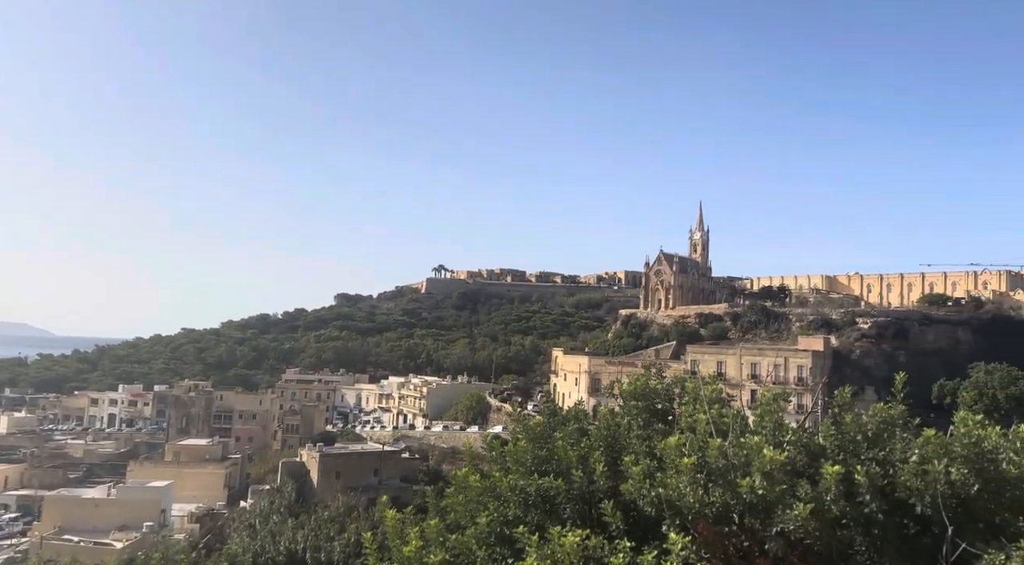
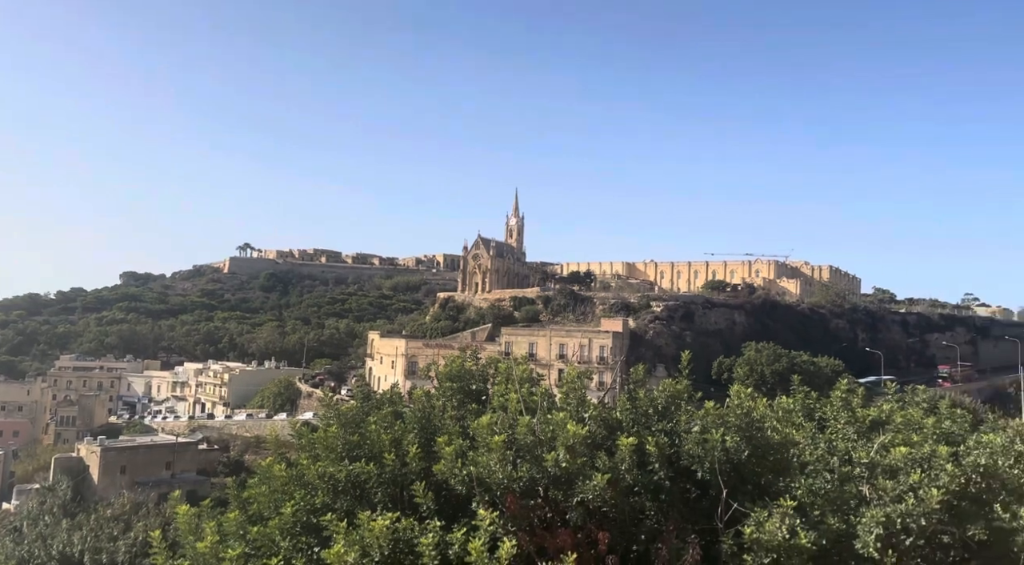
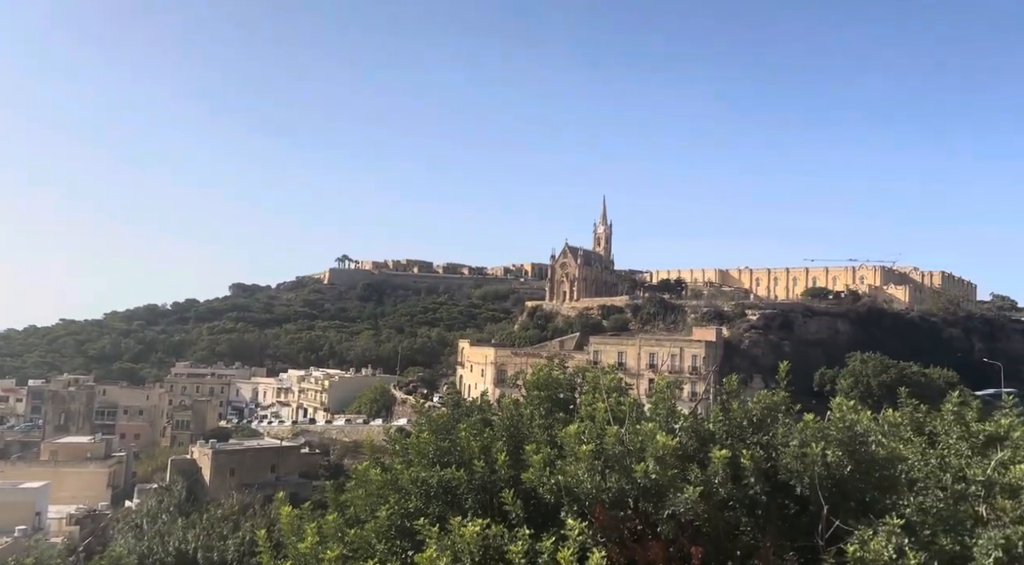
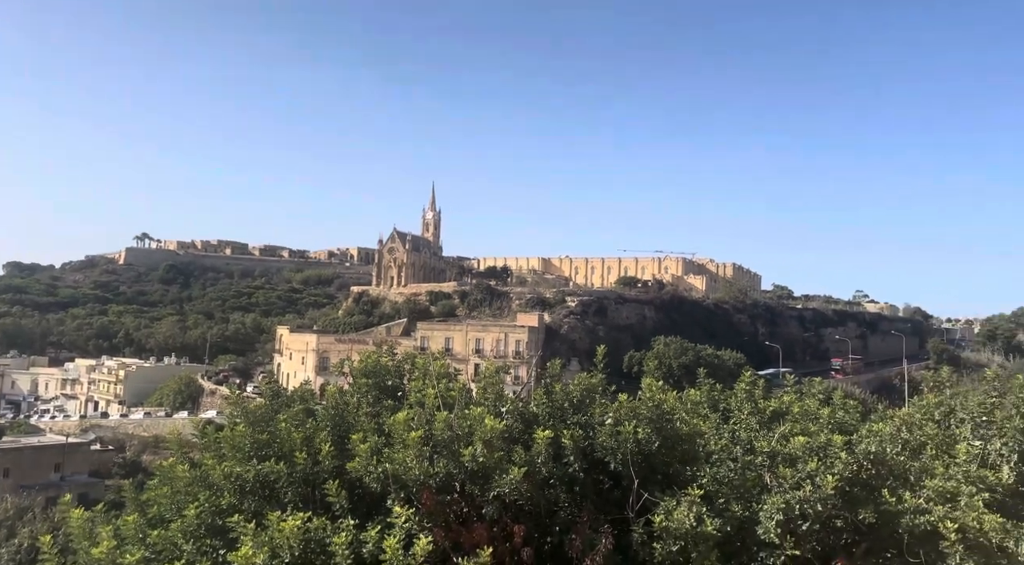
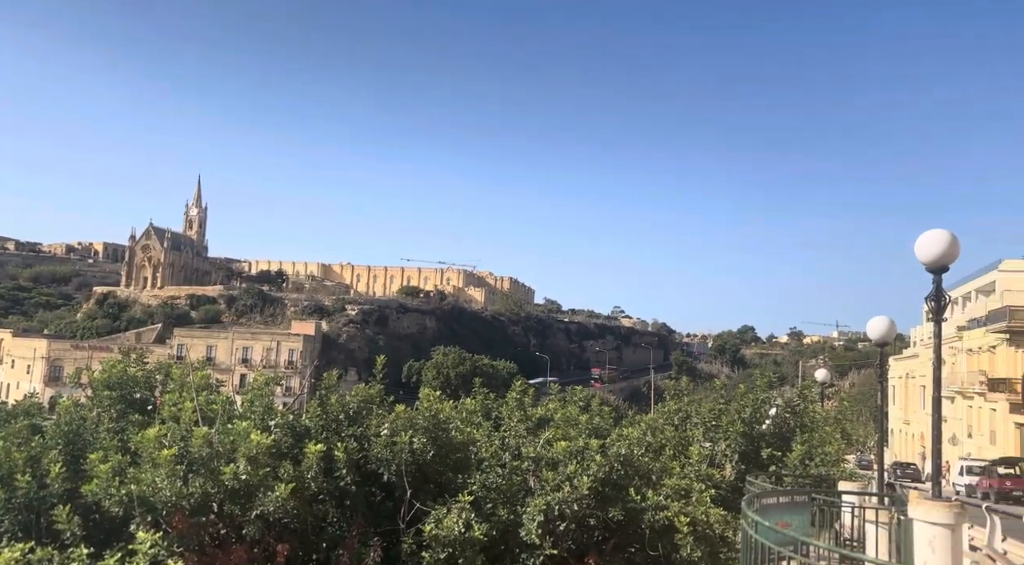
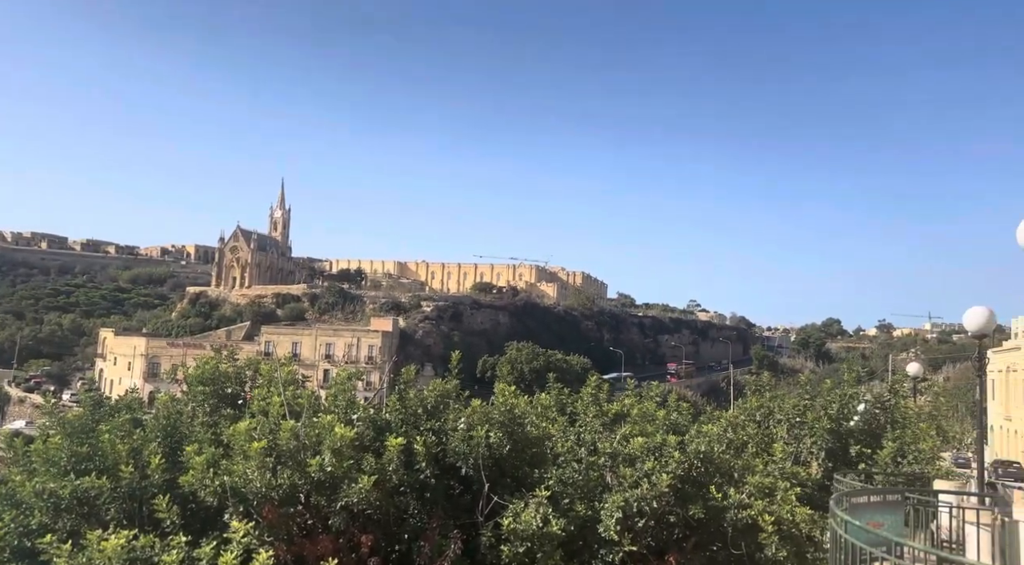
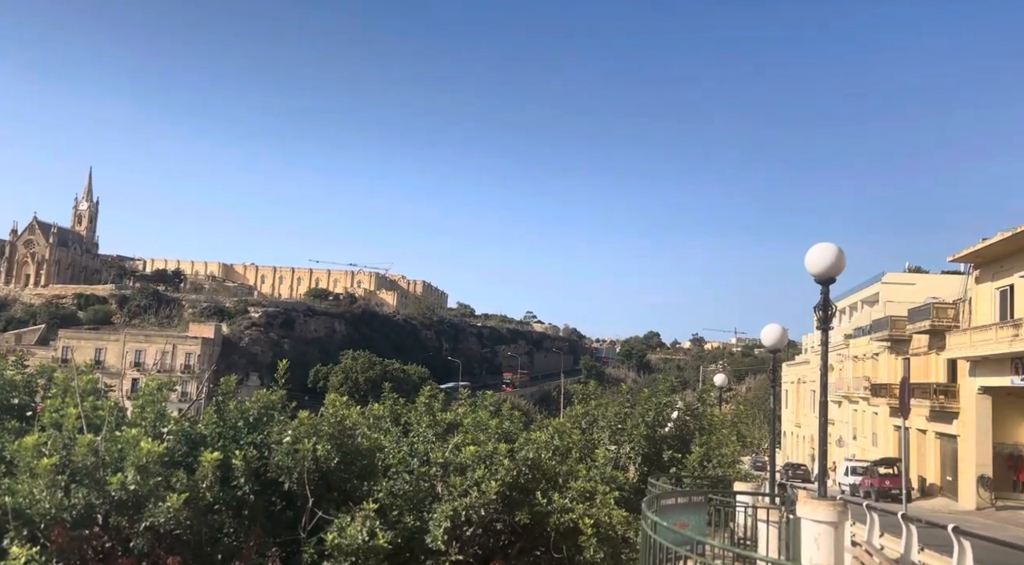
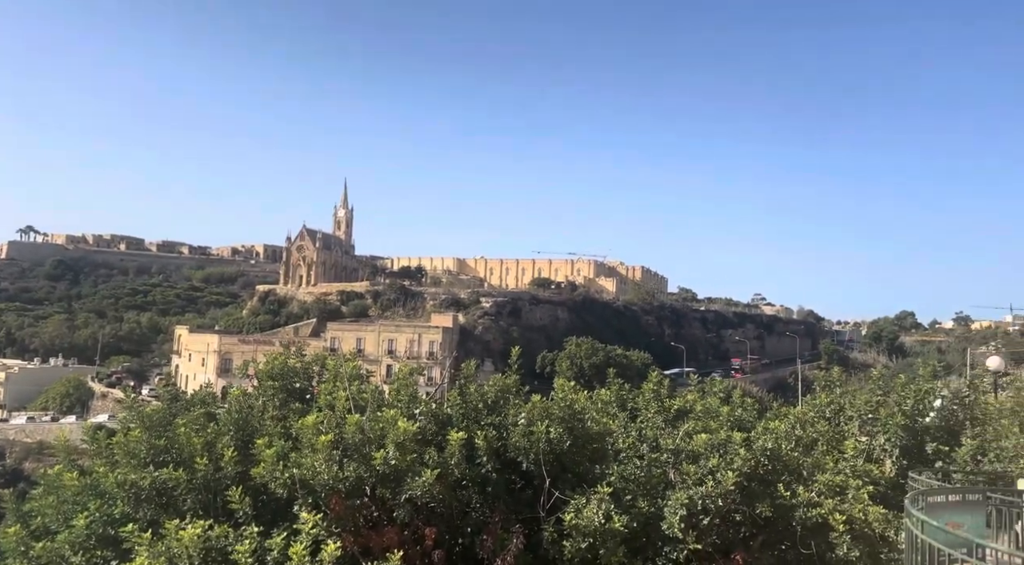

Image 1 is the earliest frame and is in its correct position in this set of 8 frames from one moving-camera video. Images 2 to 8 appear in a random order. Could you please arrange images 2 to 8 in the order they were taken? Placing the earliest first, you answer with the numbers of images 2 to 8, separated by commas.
3, 2, 4, 8, 6, 5, 7
